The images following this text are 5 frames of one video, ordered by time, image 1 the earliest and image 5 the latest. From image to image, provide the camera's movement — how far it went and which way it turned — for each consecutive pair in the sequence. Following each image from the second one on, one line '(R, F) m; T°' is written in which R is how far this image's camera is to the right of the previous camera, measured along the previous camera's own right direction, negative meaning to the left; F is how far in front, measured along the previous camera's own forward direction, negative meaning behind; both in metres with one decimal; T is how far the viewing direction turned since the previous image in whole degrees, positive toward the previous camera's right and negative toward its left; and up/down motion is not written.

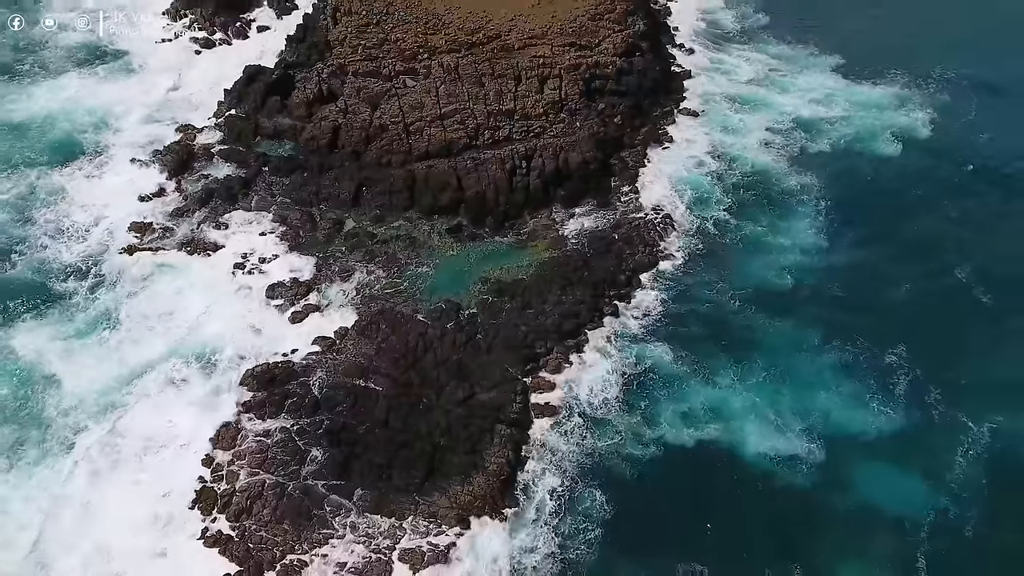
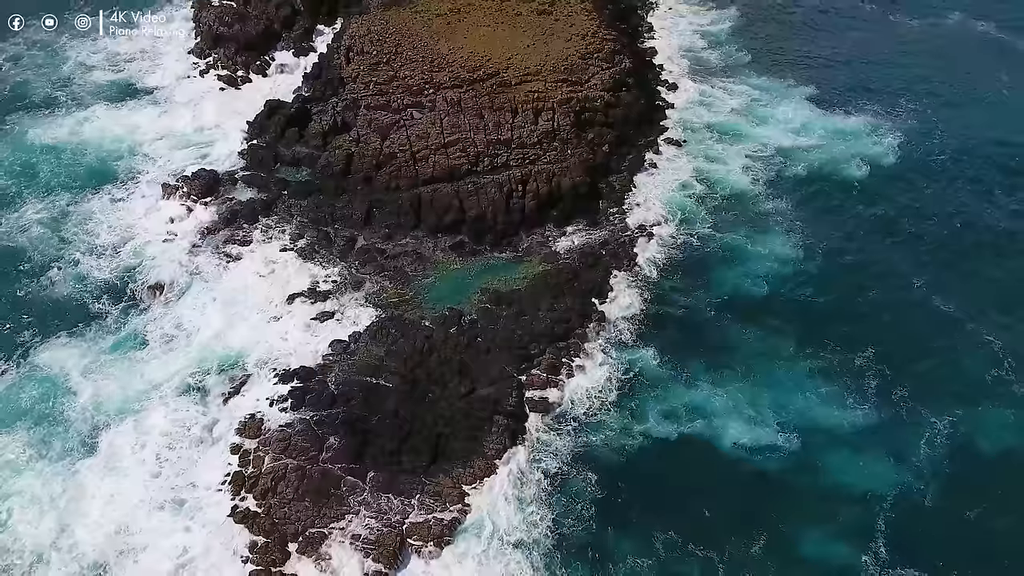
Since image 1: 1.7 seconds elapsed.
(+0.2, -3.8) m; 0°
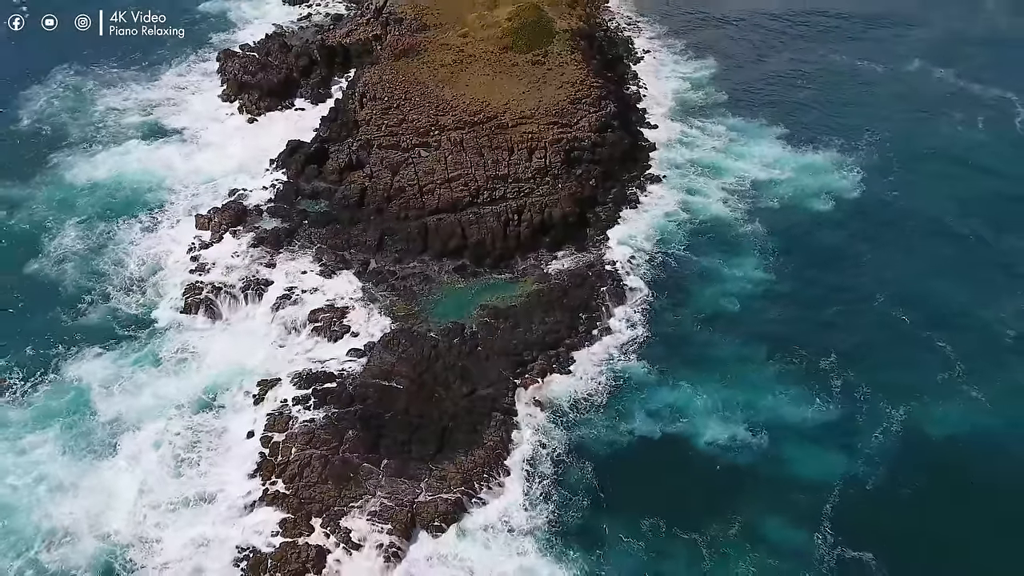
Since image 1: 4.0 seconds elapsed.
(+0.2, -5.1) m; 0°
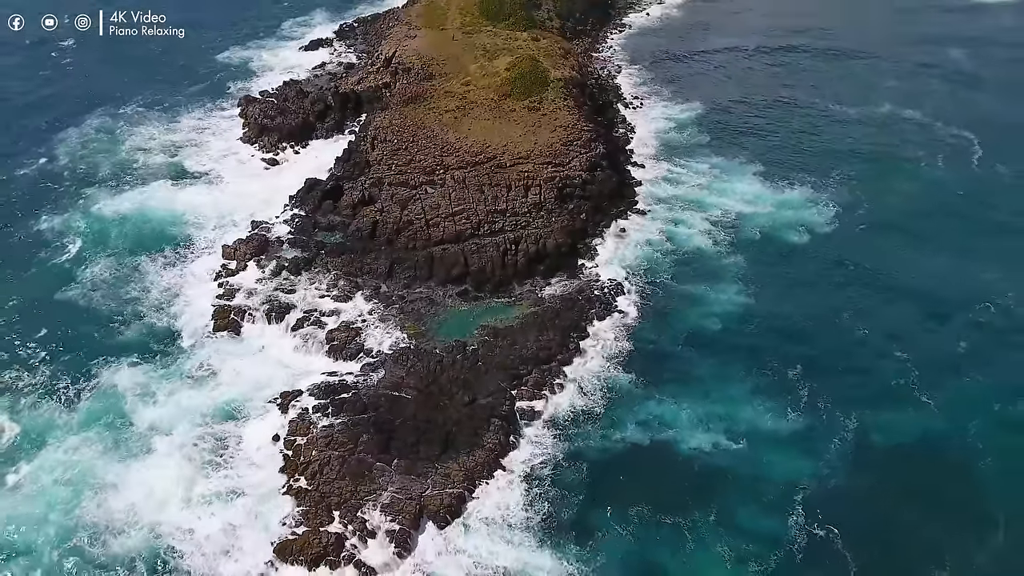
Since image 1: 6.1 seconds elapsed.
(+0.2, -4.9) m; 0°
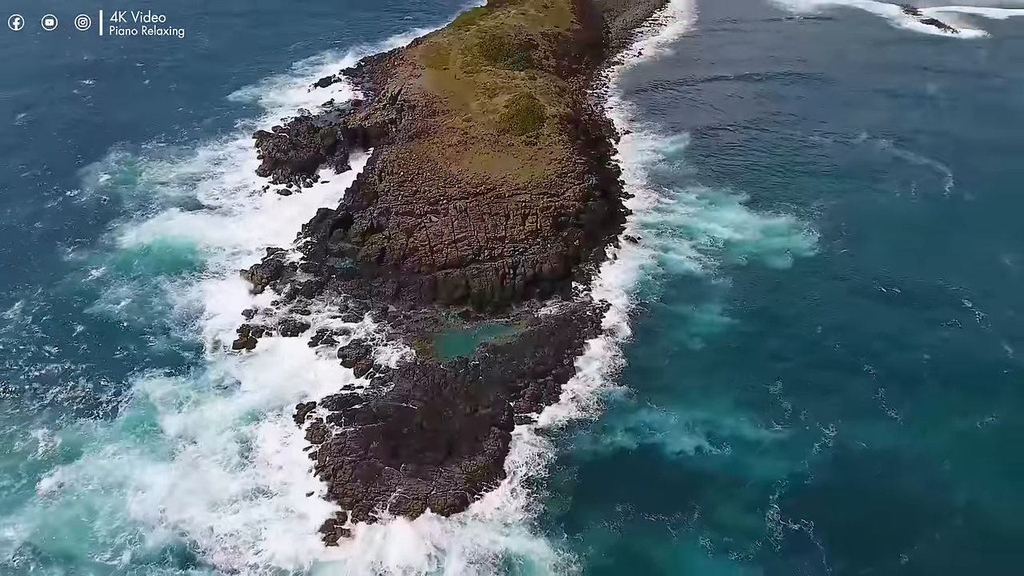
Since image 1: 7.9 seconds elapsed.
(+0.2, -4.1) m; 0°
